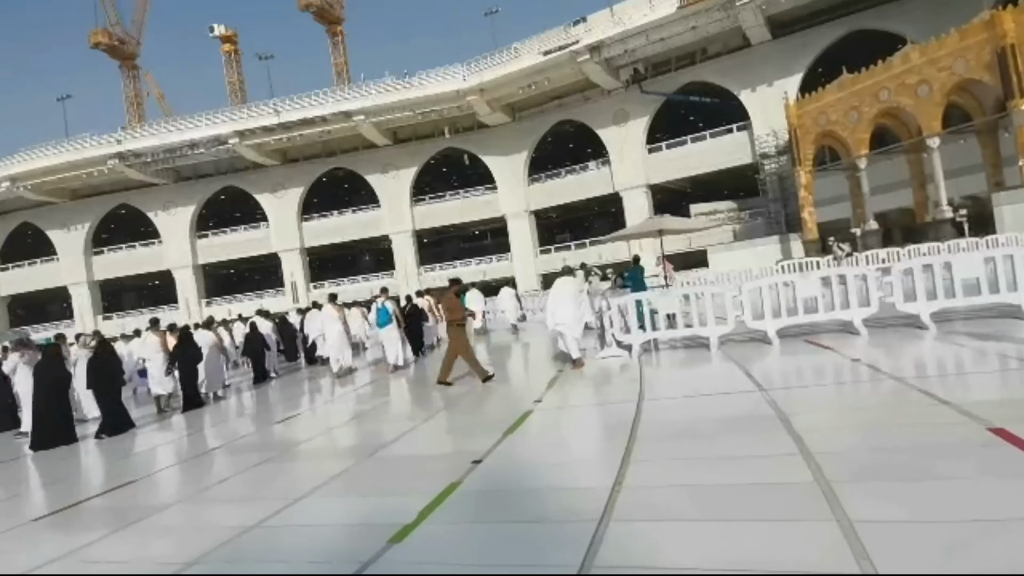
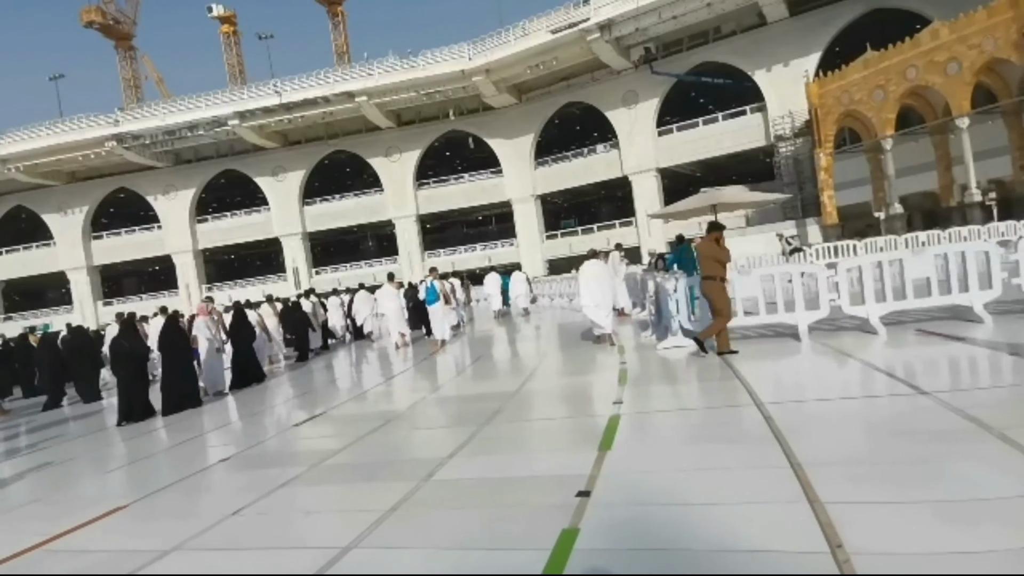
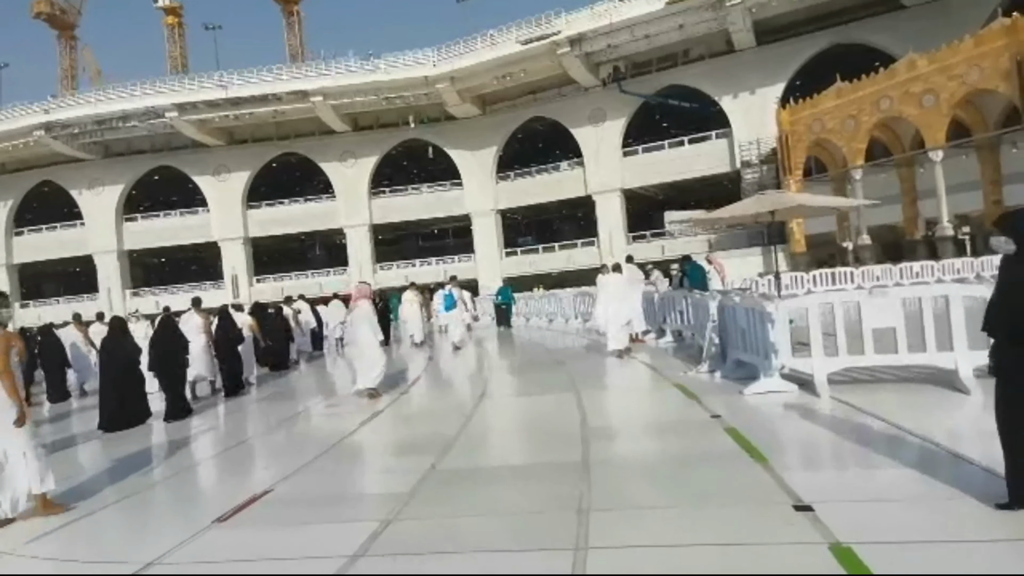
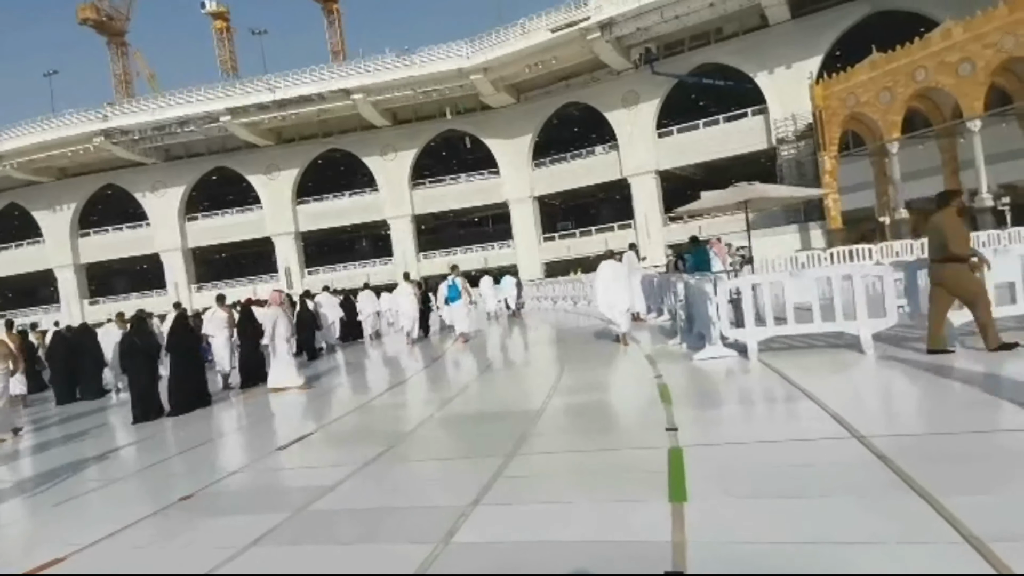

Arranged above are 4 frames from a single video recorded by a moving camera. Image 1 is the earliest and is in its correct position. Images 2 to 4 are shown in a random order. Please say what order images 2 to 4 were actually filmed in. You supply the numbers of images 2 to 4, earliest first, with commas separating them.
2, 4, 3
